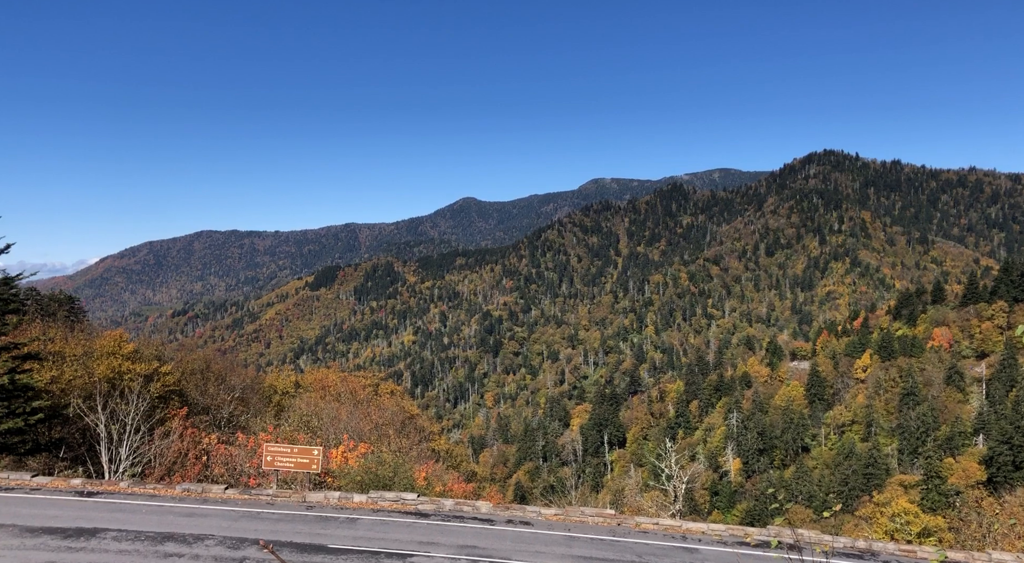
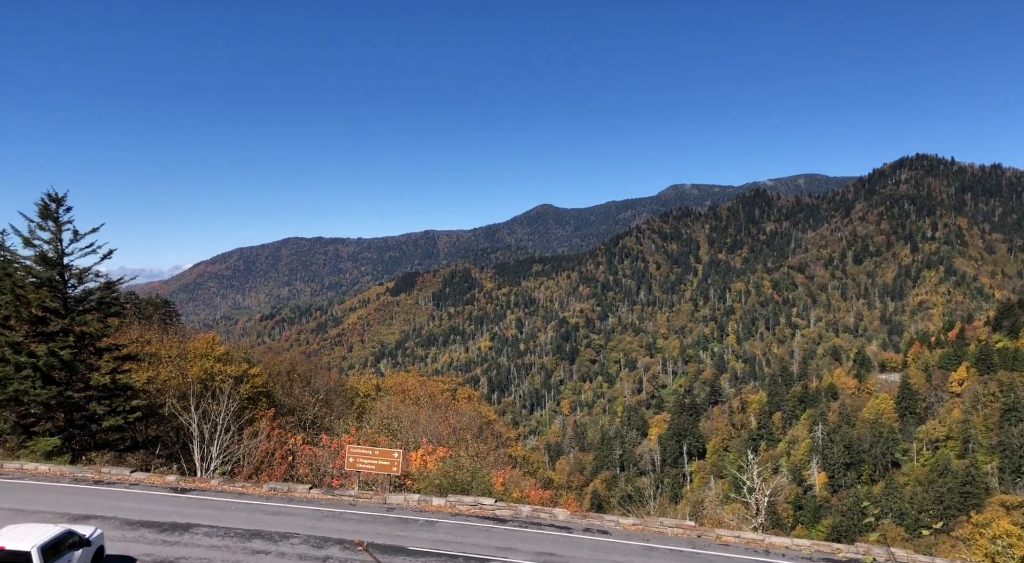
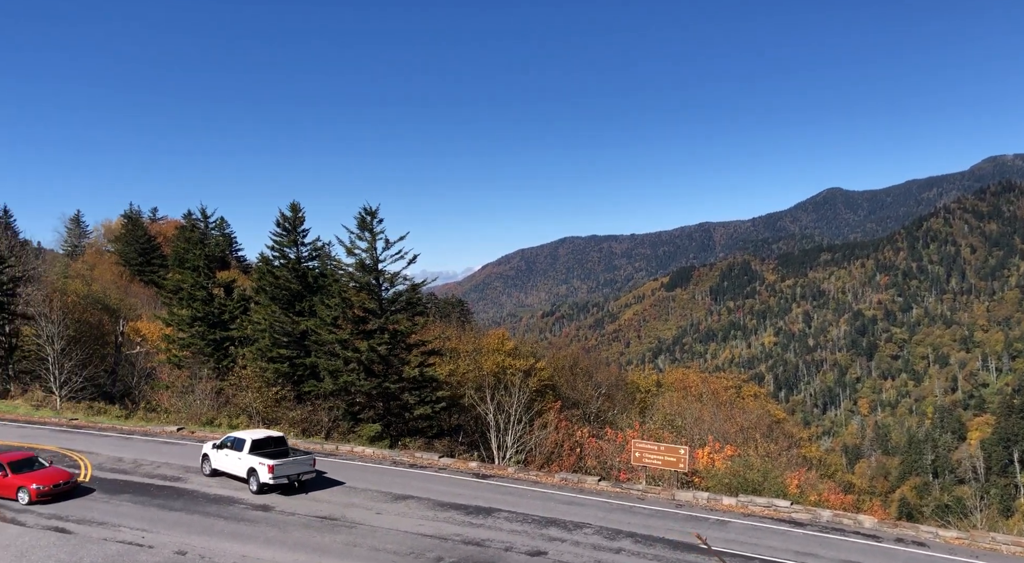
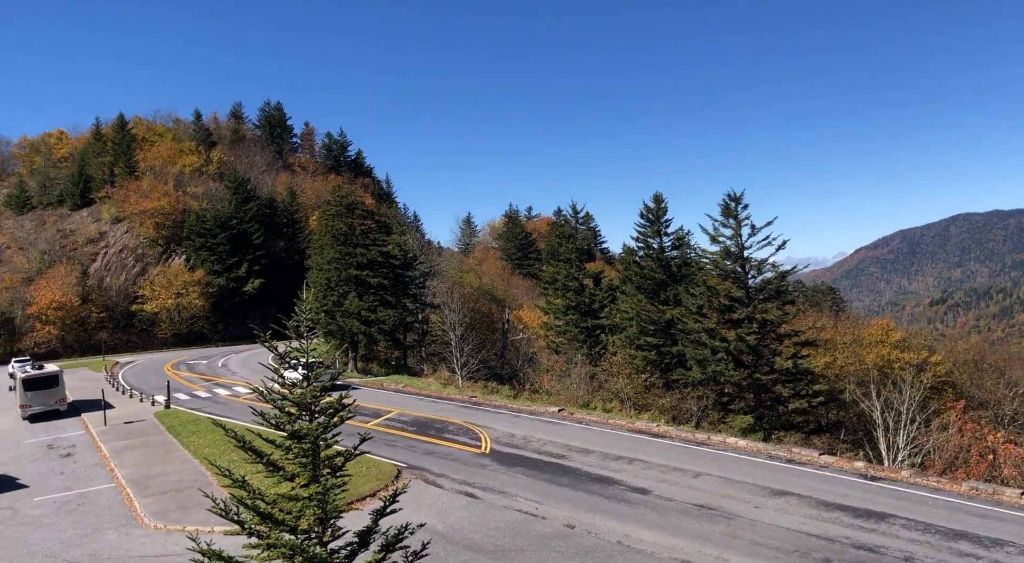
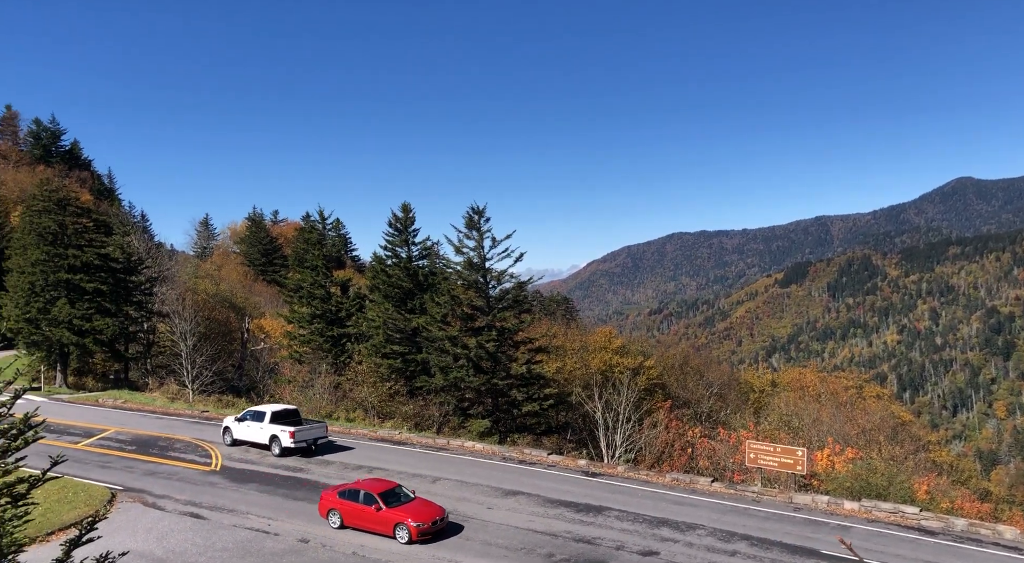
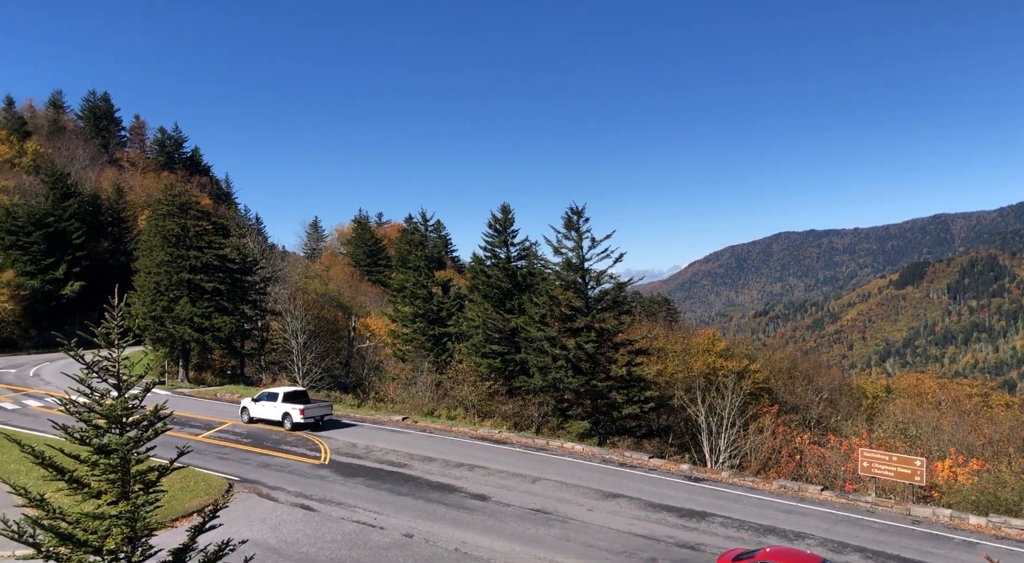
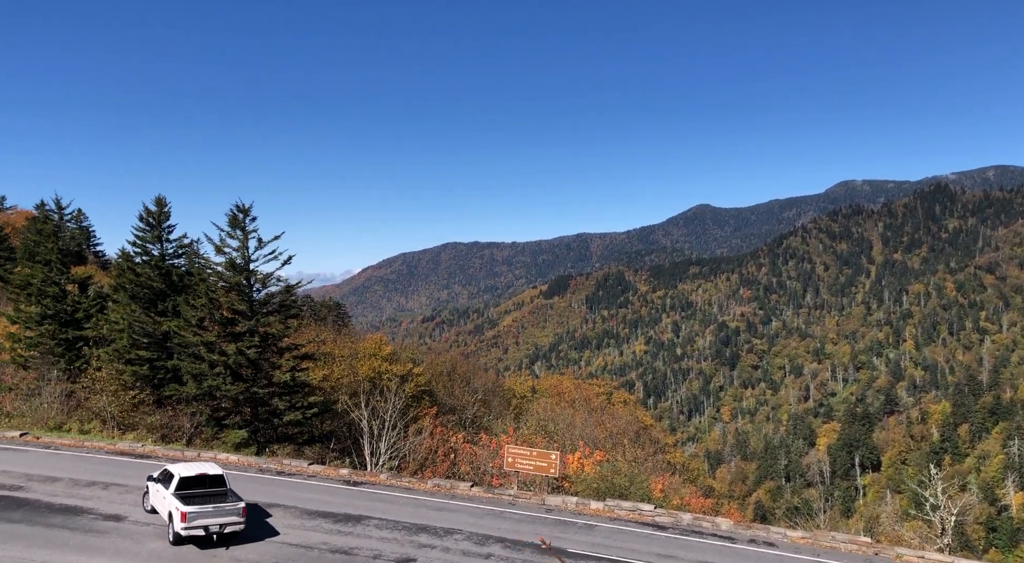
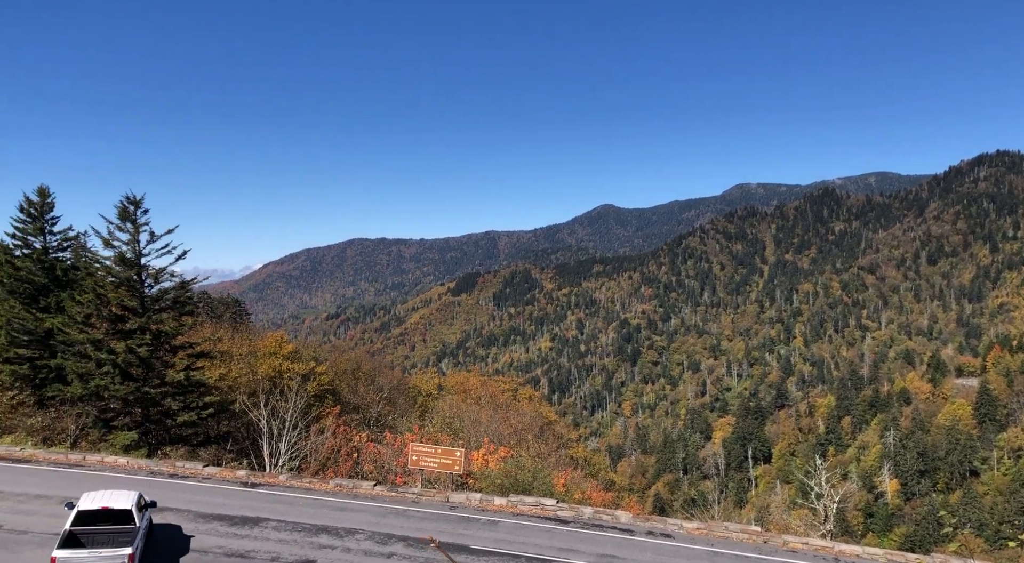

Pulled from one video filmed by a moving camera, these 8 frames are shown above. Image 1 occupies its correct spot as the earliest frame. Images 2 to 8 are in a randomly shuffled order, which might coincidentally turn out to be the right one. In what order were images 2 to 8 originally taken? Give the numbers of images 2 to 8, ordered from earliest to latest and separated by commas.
2, 8, 7, 3, 5, 6, 4
